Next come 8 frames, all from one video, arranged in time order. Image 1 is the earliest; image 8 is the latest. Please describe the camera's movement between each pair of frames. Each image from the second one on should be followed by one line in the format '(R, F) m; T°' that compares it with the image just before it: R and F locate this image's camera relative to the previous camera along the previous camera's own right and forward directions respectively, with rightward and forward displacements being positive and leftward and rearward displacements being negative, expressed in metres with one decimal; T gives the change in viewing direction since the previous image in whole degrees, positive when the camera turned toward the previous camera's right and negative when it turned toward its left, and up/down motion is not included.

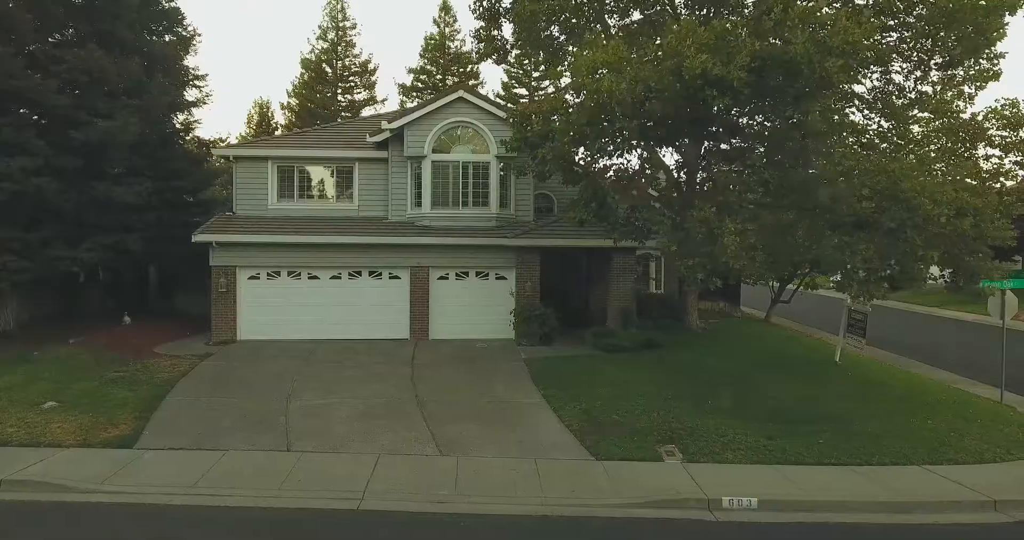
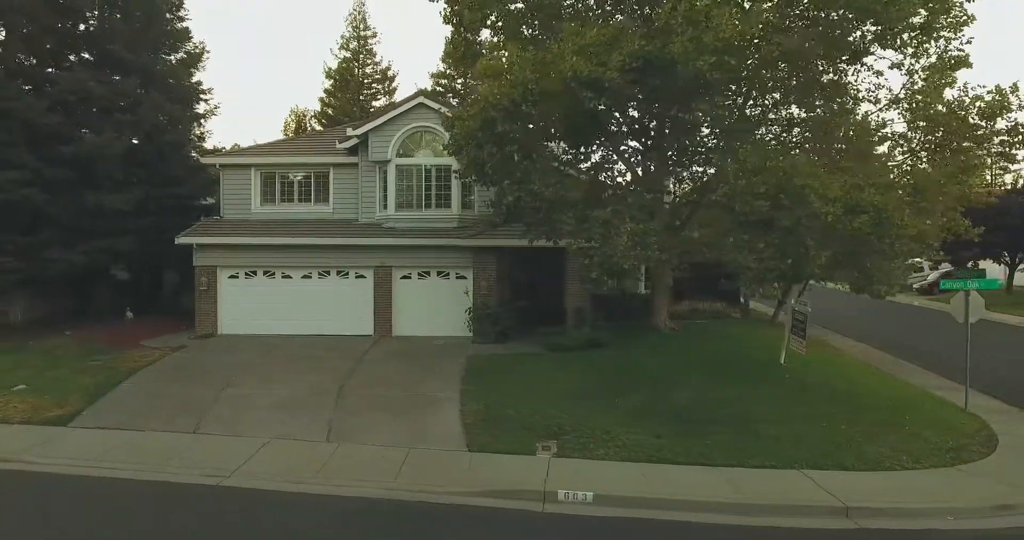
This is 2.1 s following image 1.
(+2.9, -0.2) m; -8°
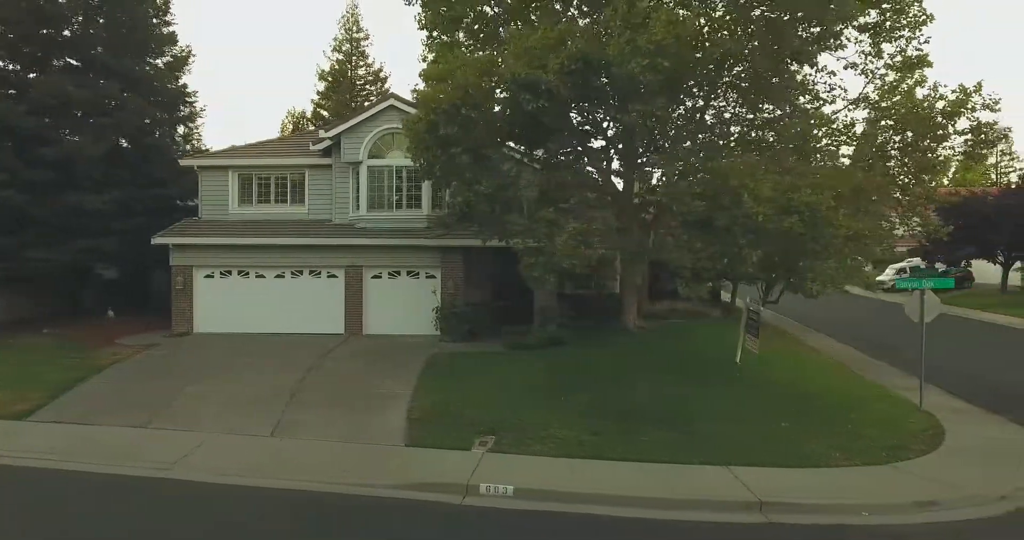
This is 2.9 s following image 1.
(+1.1, -0.2) m; -2°
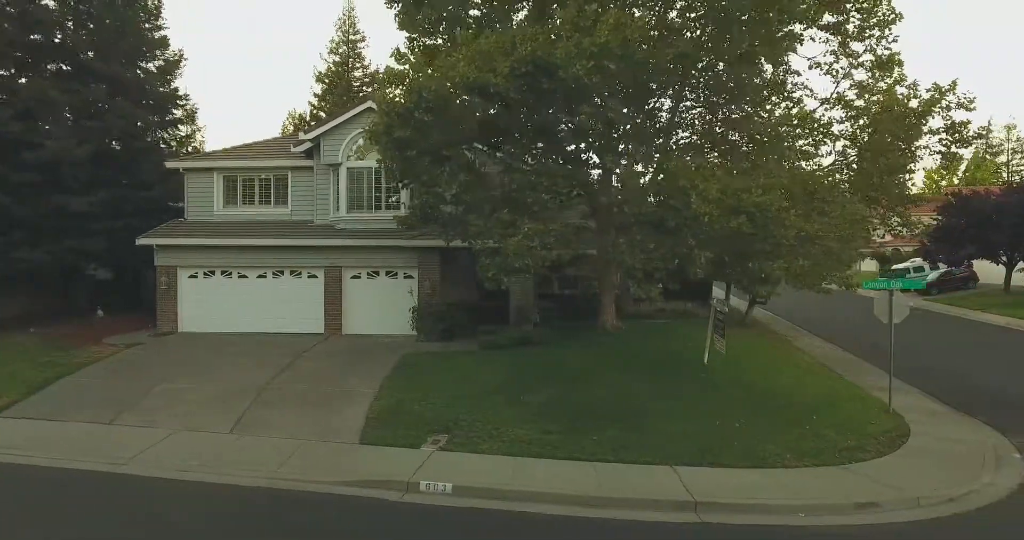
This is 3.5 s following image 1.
(+1.0, -0.1) m; -2°
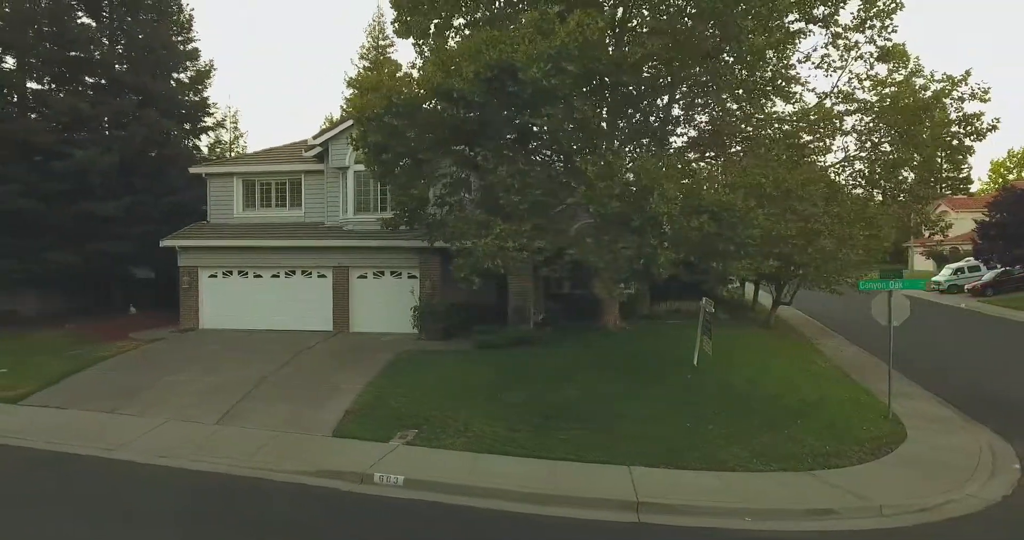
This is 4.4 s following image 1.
(+1.4, -0.1) m; -5°
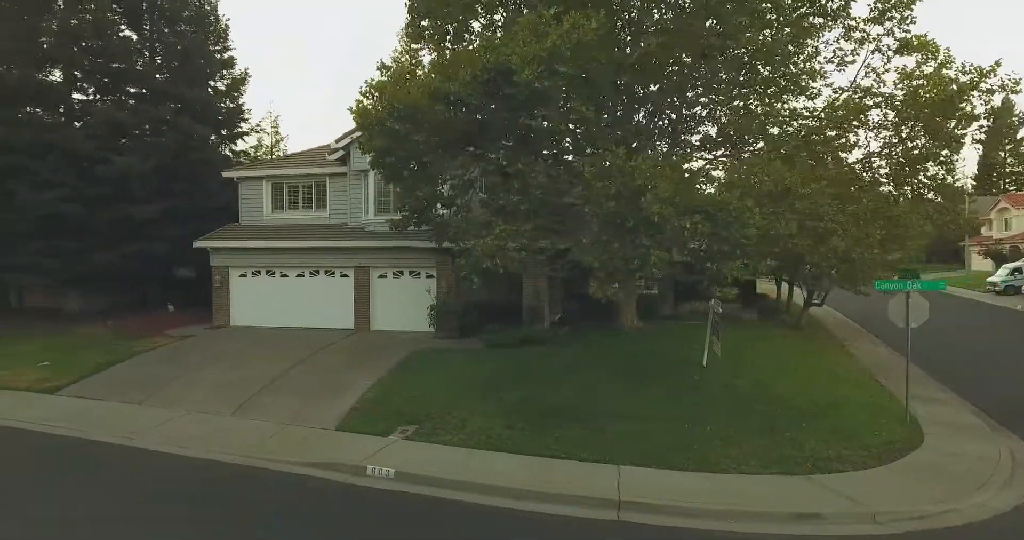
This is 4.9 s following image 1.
(+0.9, -0.1) m; -4°
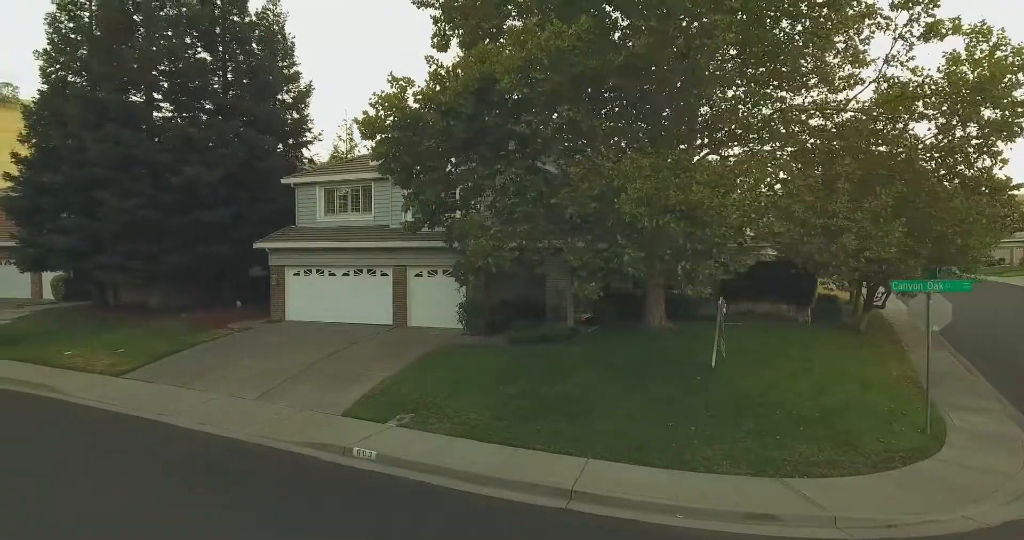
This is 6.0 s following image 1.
(+1.8, -0.3) m; -8°
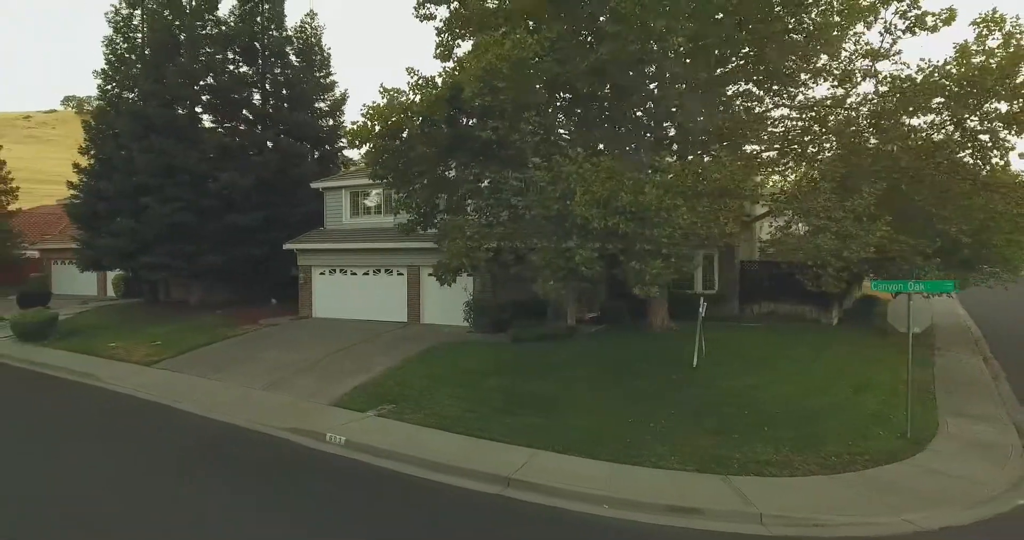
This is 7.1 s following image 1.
(+1.8, -0.4) m; -6°
